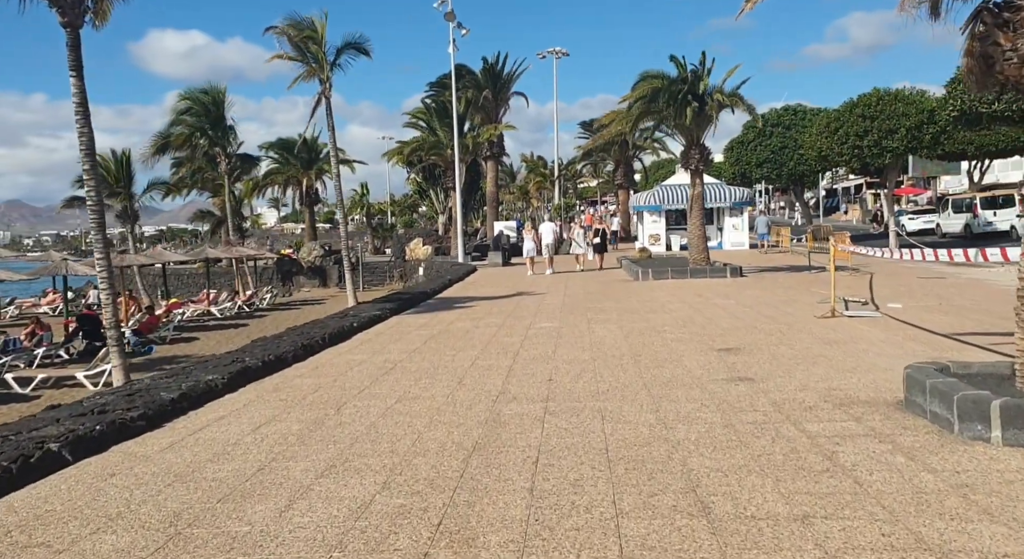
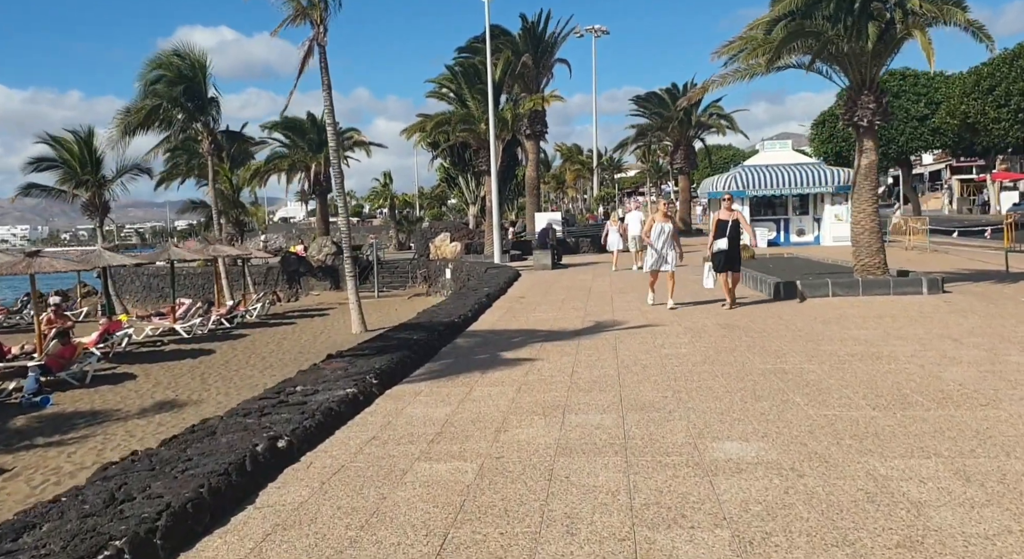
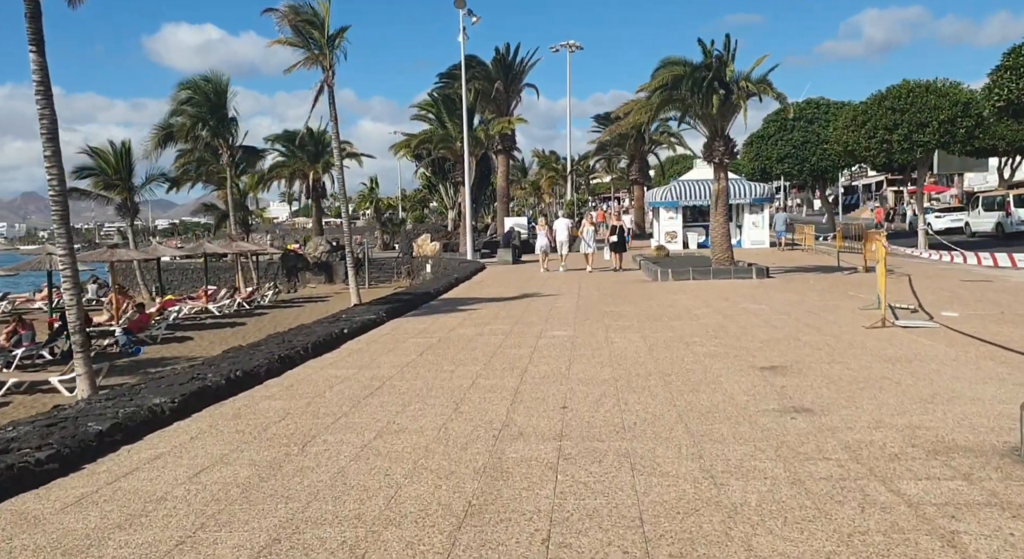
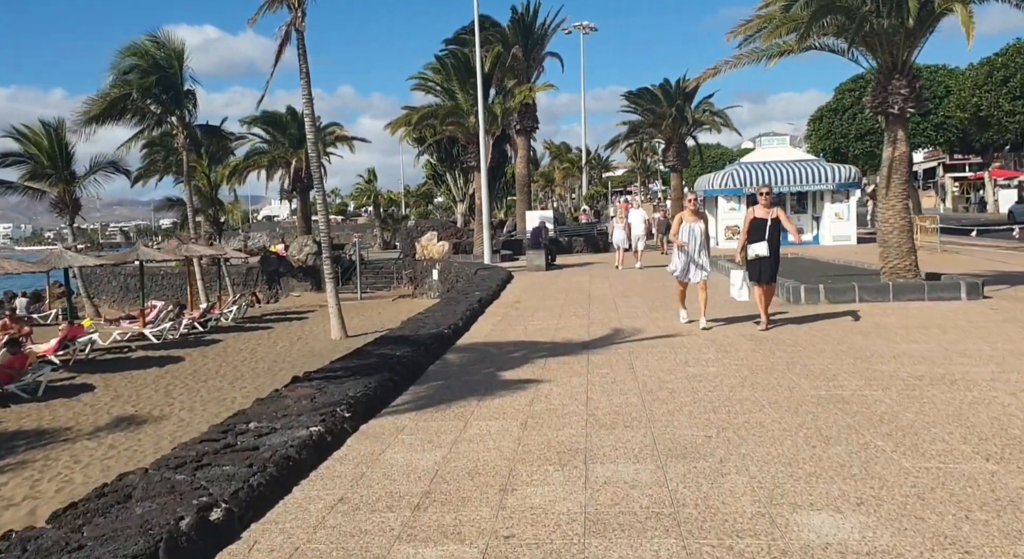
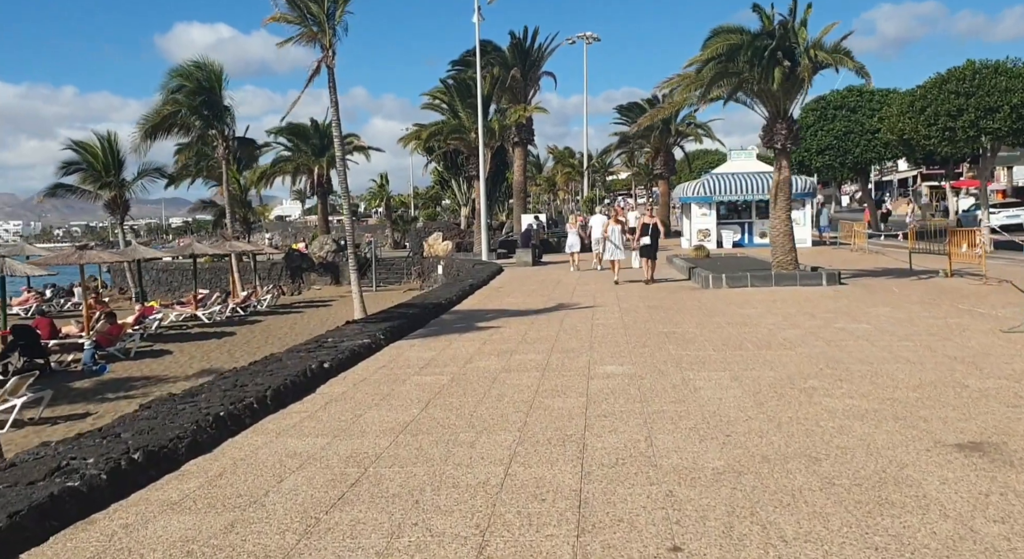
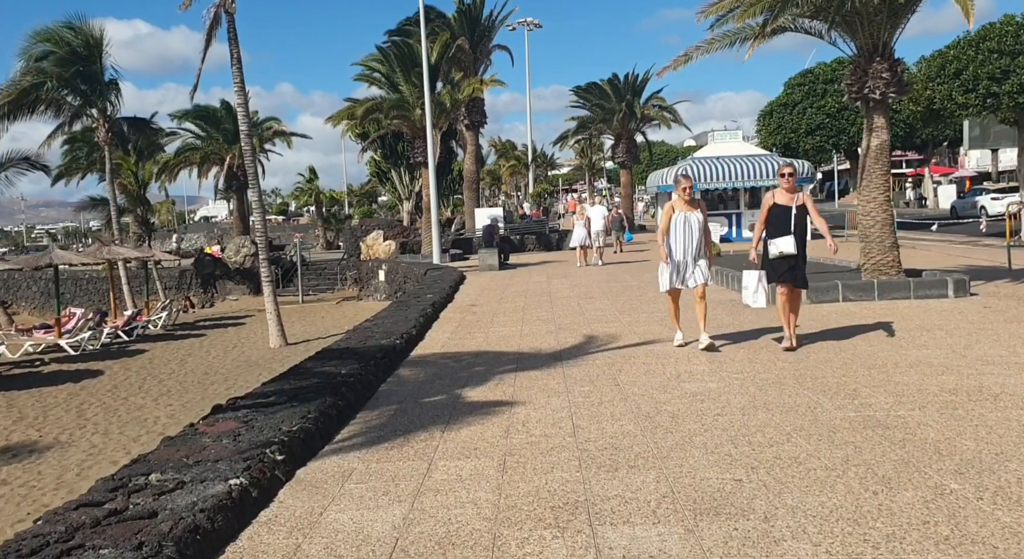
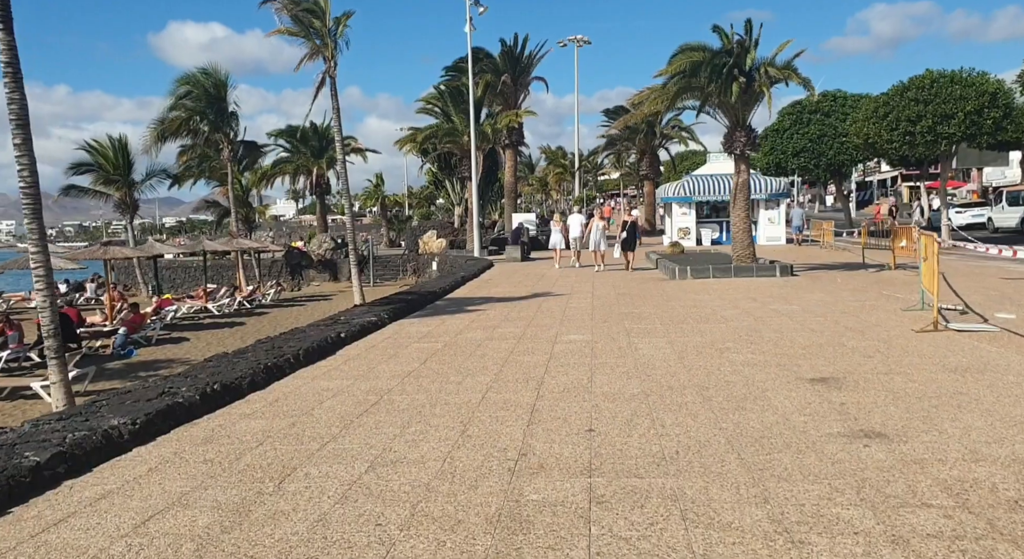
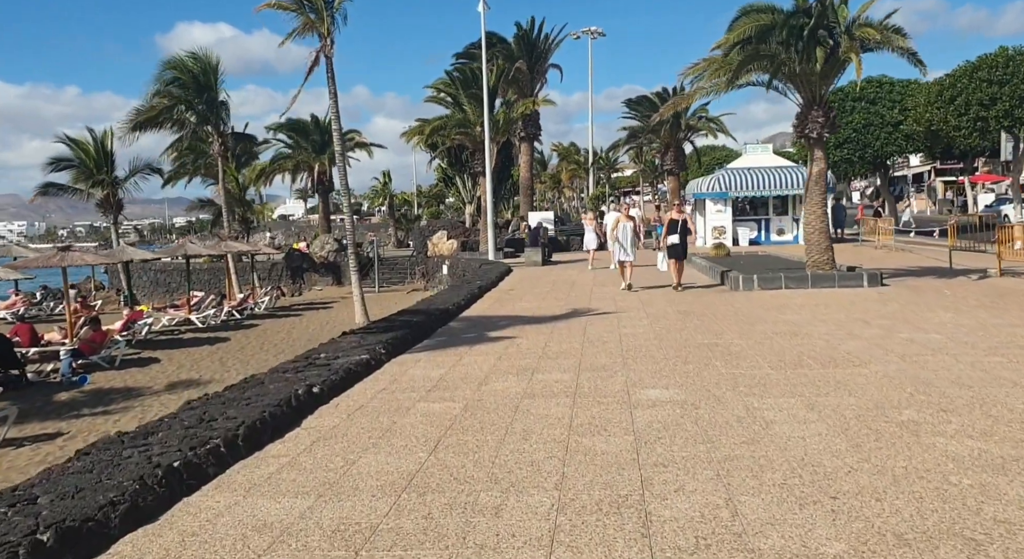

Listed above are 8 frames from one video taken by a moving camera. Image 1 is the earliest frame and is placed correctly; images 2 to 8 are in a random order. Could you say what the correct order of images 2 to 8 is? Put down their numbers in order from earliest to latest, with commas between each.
3, 7, 5, 8, 2, 4, 6
